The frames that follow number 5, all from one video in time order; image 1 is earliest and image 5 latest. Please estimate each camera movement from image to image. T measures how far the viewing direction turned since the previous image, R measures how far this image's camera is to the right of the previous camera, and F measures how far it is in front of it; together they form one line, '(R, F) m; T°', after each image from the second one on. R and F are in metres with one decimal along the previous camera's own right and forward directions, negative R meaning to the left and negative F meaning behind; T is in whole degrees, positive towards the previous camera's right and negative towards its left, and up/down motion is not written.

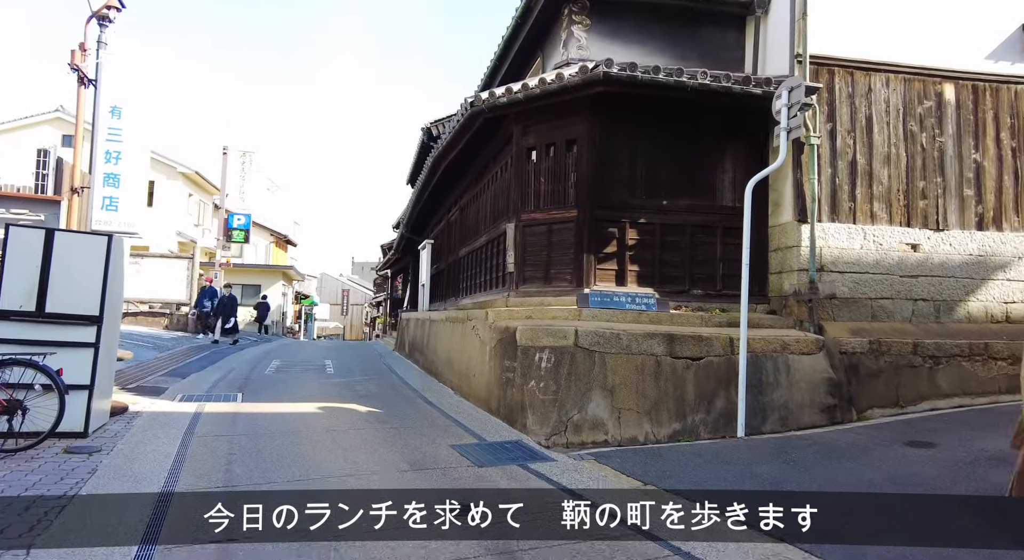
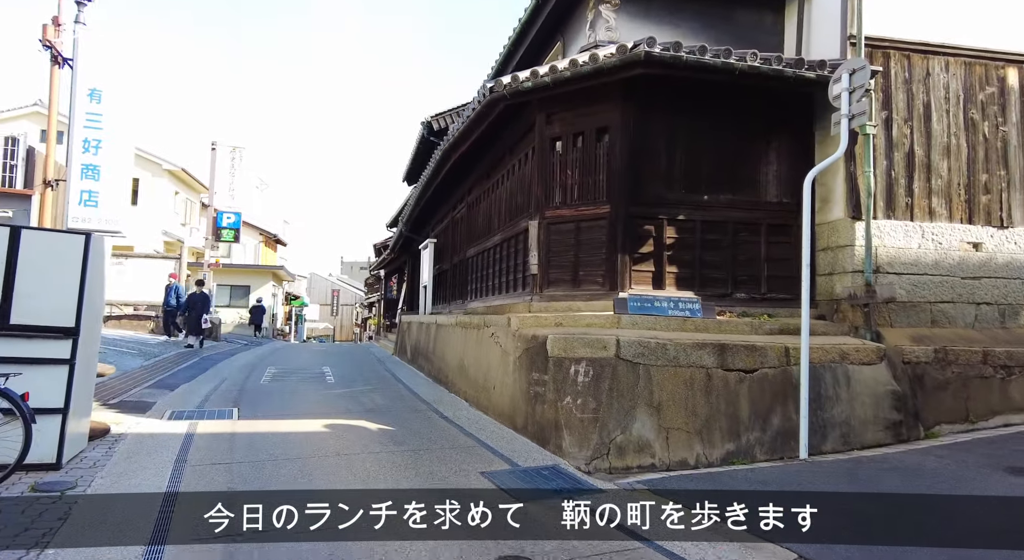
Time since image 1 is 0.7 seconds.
(-0.4, +0.7) m; +1°
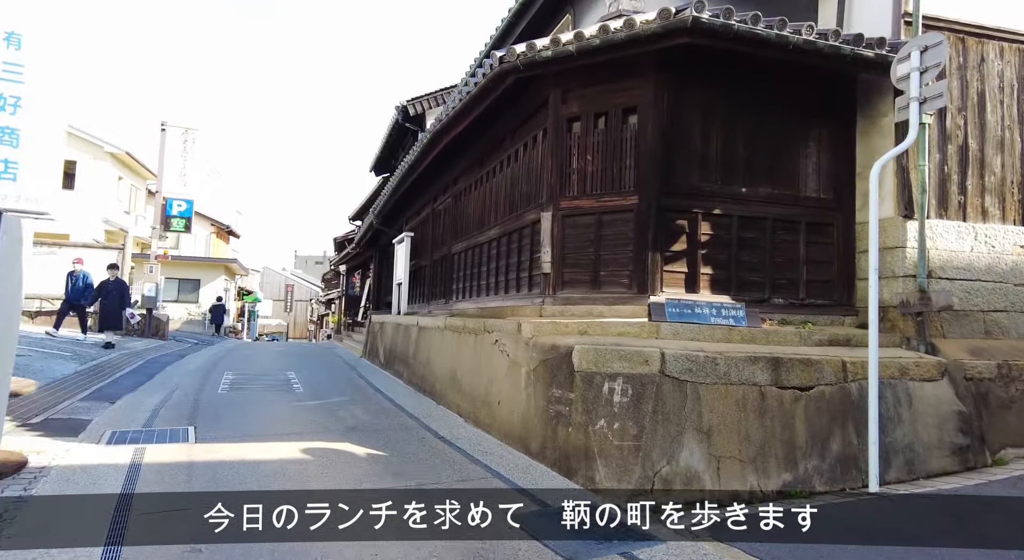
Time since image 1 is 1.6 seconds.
(-0.5, +1.0) m; +4°
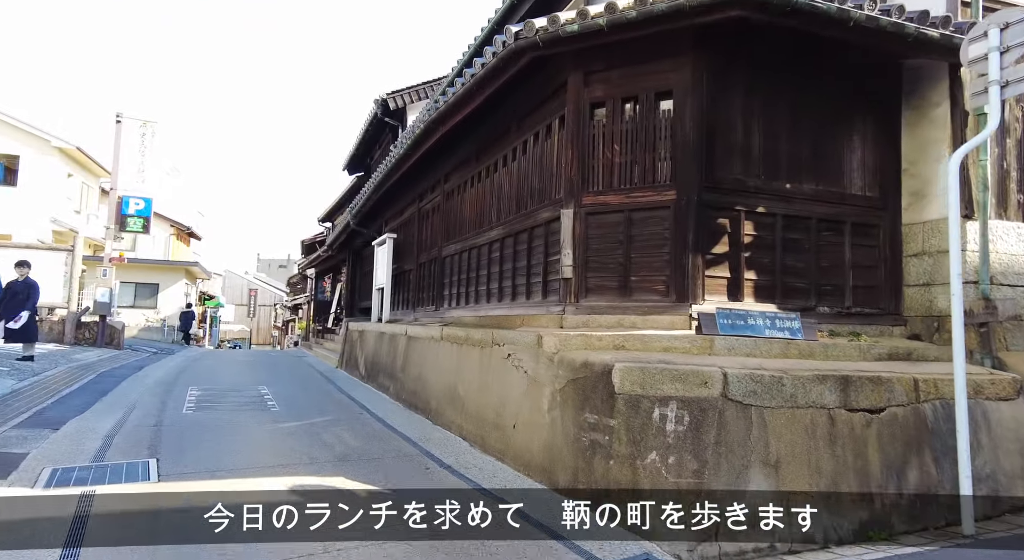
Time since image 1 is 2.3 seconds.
(-0.5, +0.8) m; +3°
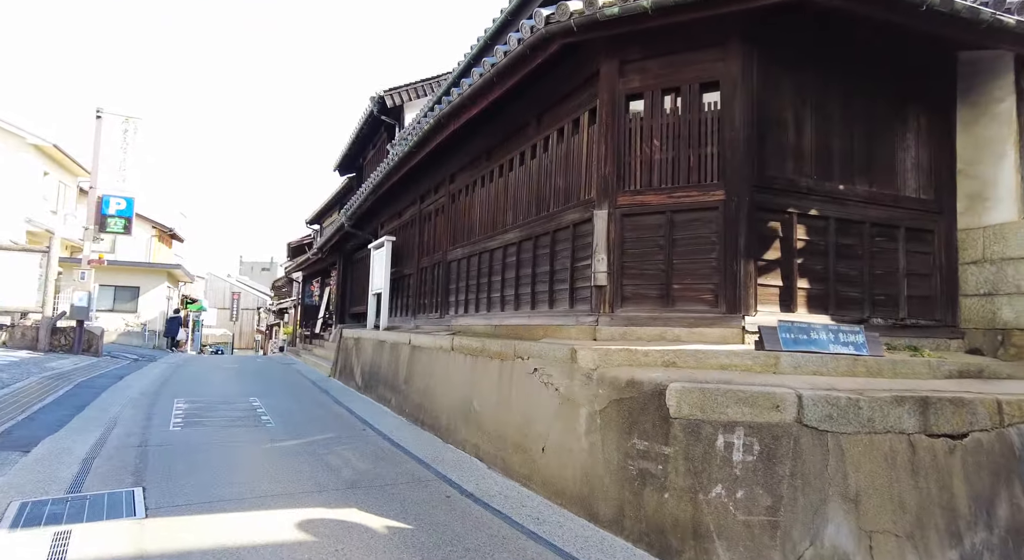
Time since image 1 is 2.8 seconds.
(-0.4, +0.5) m; +1°
